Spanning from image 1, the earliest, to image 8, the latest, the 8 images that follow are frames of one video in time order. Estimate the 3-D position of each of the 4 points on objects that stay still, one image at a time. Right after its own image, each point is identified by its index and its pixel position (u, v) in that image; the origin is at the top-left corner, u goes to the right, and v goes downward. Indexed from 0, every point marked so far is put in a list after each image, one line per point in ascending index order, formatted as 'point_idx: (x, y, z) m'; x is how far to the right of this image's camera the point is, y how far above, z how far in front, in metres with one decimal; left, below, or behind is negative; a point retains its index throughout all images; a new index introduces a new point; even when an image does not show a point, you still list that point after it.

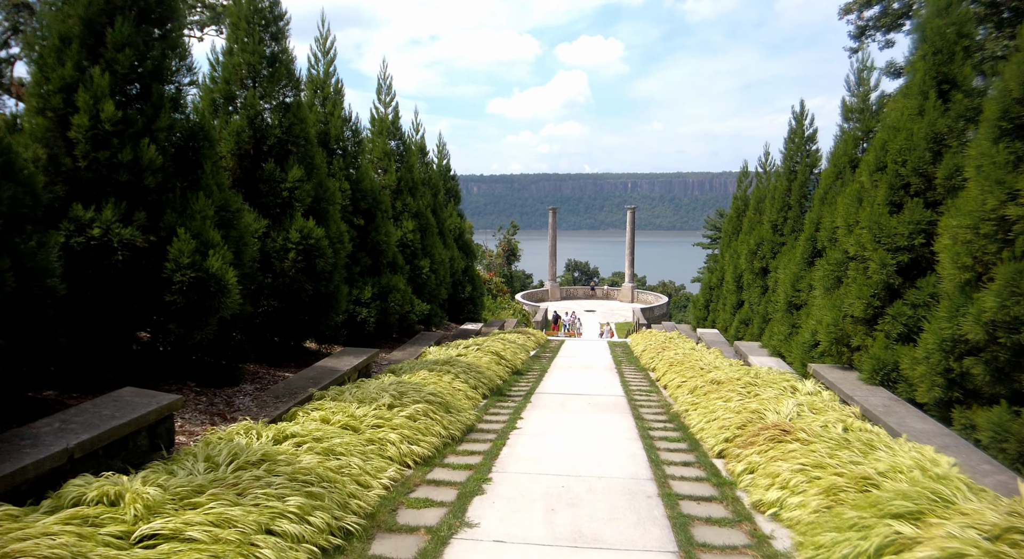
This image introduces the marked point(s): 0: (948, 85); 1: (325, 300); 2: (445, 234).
0: (+4.5, +2.0, +7.2) m
1: (-2.2, -0.2, +8.1) m
2: (-1.4, +0.9, +14.8) m
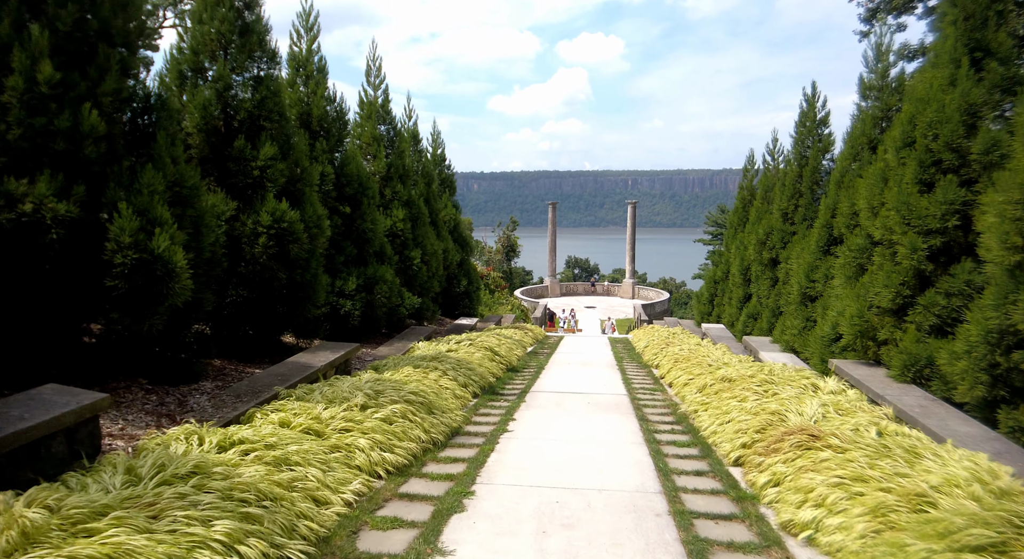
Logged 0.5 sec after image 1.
0: (+4.4, +2.1, +6.5) m
1: (-2.3, -0.1, +7.4) m
2: (-1.5, +1.1, +14.1) m
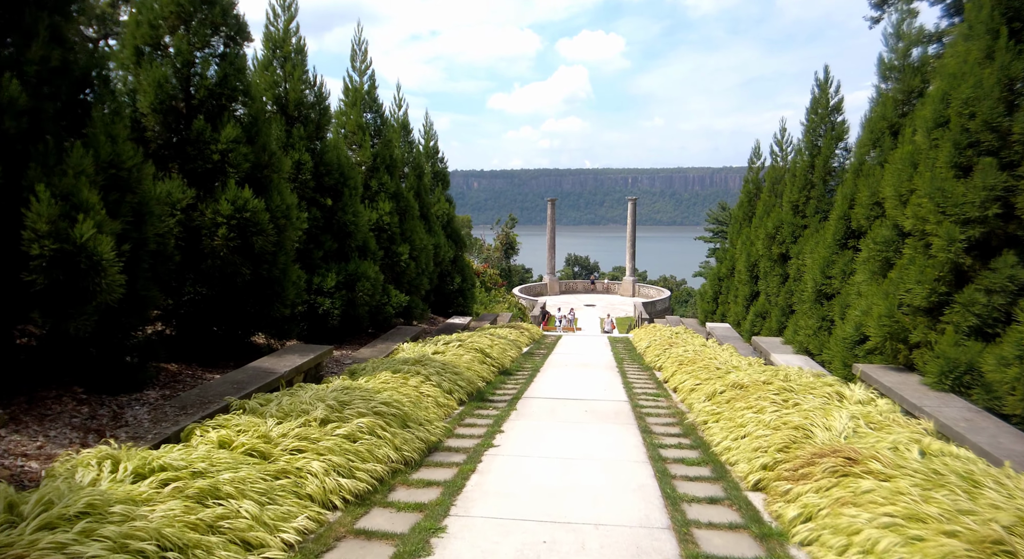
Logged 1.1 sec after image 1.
0: (+4.3, +2.2, +5.8) m
1: (-2.4, -0.1, +6.8) m
2: (-1.6, +1.2, +13.4) m
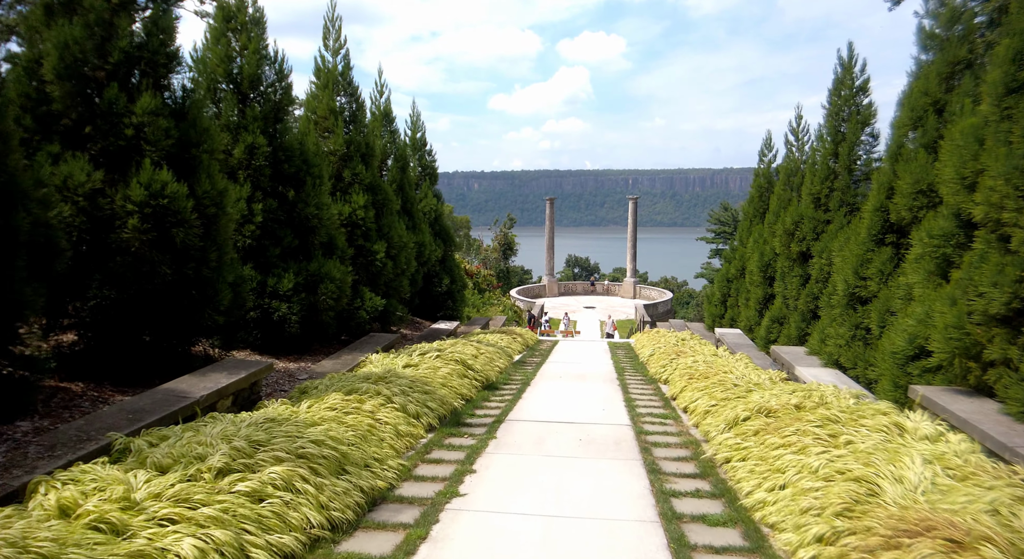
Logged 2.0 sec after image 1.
0: (+4.1, +2.2, +4.7) m
1: (-2.5, -0.1, +5.6) m
2: (-1.7, +1.1, +12.3) m
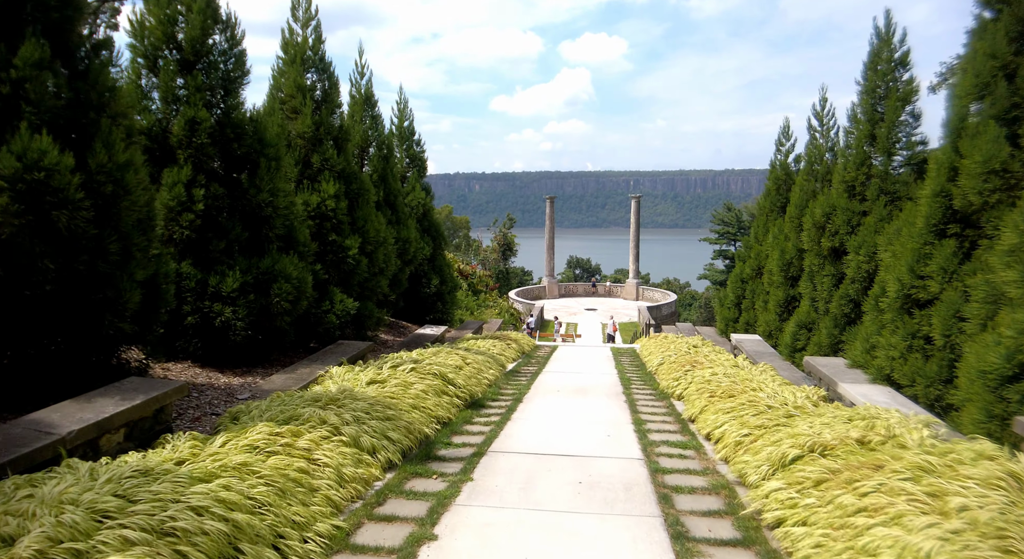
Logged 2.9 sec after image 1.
0: (+4.0, +2.2, +3.5) m
1: (-2.7, -0.1, +4.5) m
2: (-1.8, +1.1, +11.1) m
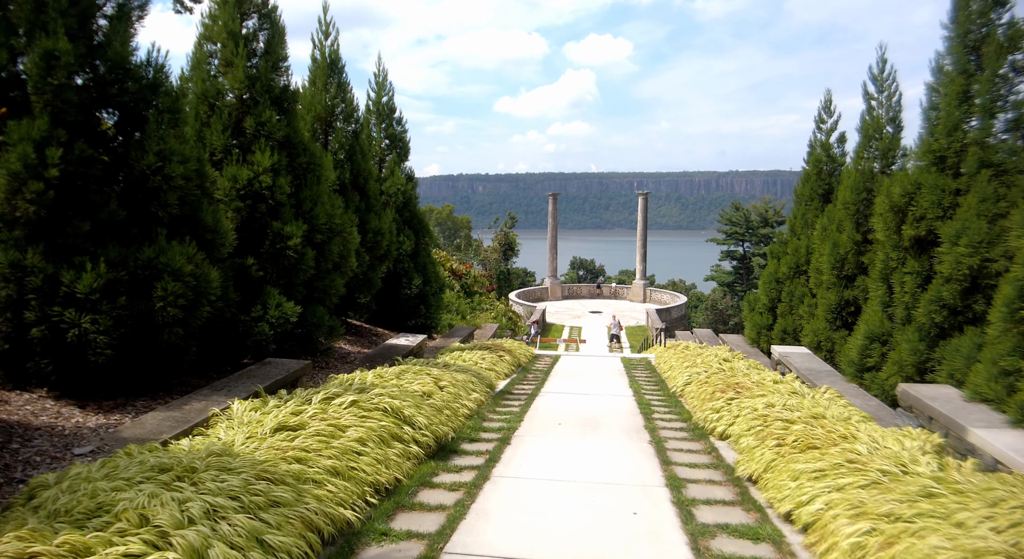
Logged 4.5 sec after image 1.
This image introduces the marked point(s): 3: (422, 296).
0: (+3.9, +2.2, +1.6) m
1: (-2.8, 0.0, +2.6) m
2: (-1.9, +1.1, +9.3) m
3: (-1.4, -0.2, +10.7) m
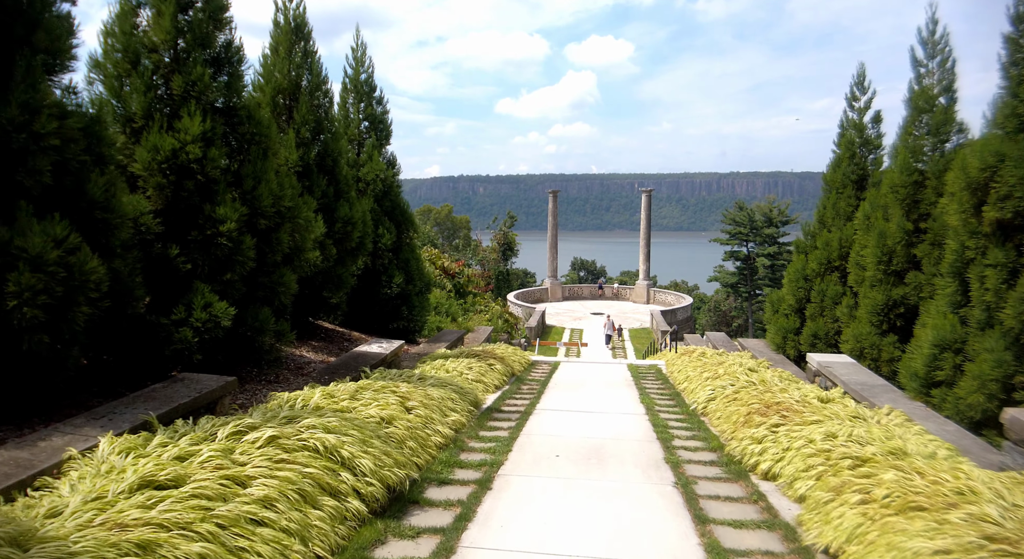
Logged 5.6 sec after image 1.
0: (+3.8, +2.2, +0.4) m
1: (-2.9, 0.0, +1.5) m
2: (-2.0, +1.2, +8.1) m
3: (-1.5, -0.2, +9.5) m
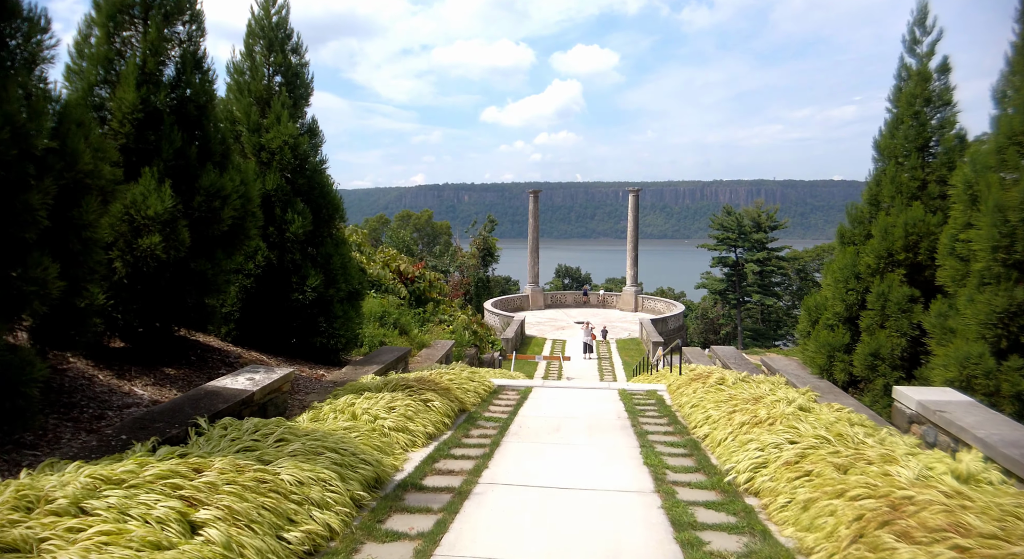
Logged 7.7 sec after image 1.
0: (+3.5, +2.3, -1.7) m
1: (-3.2, +0.1, -0.9) m
2: (-2.5, +1.2, +5.8) m
3: (-2.0, -0.2, +7.2) m
